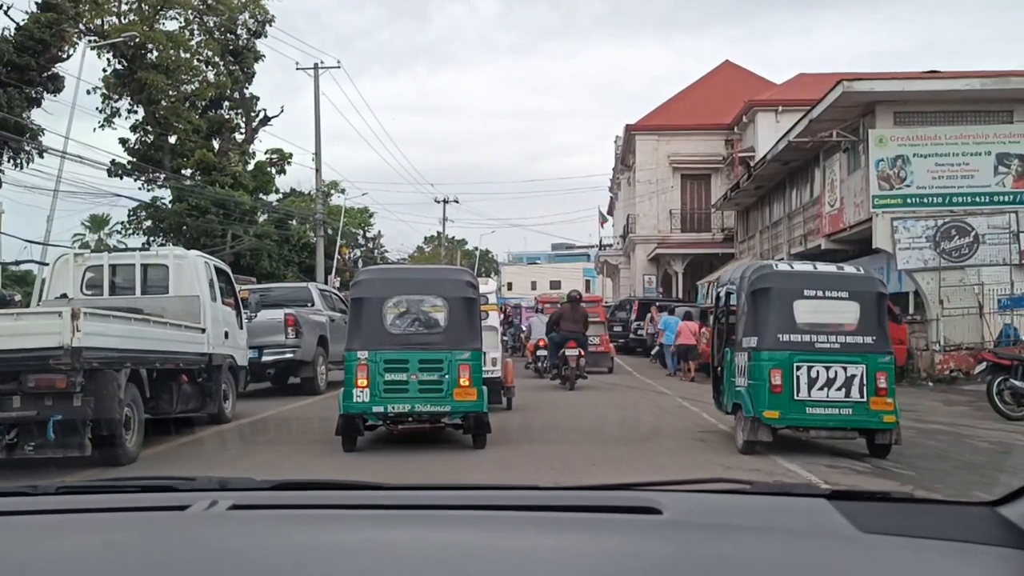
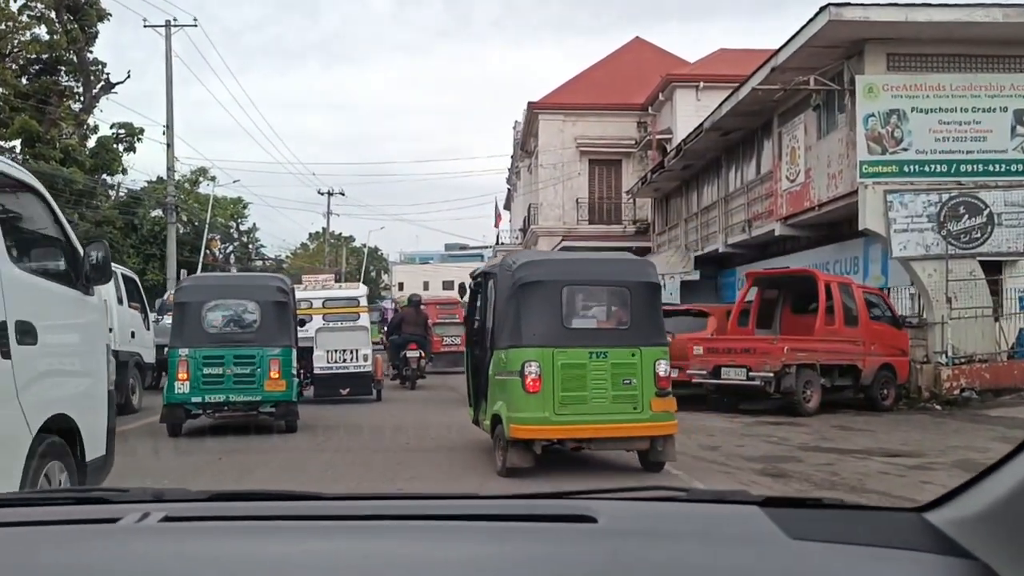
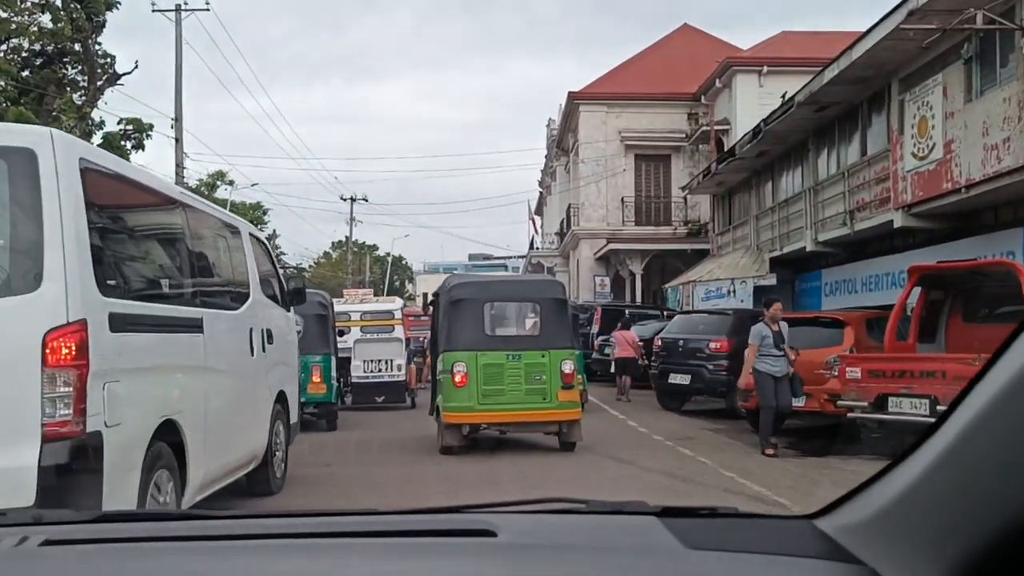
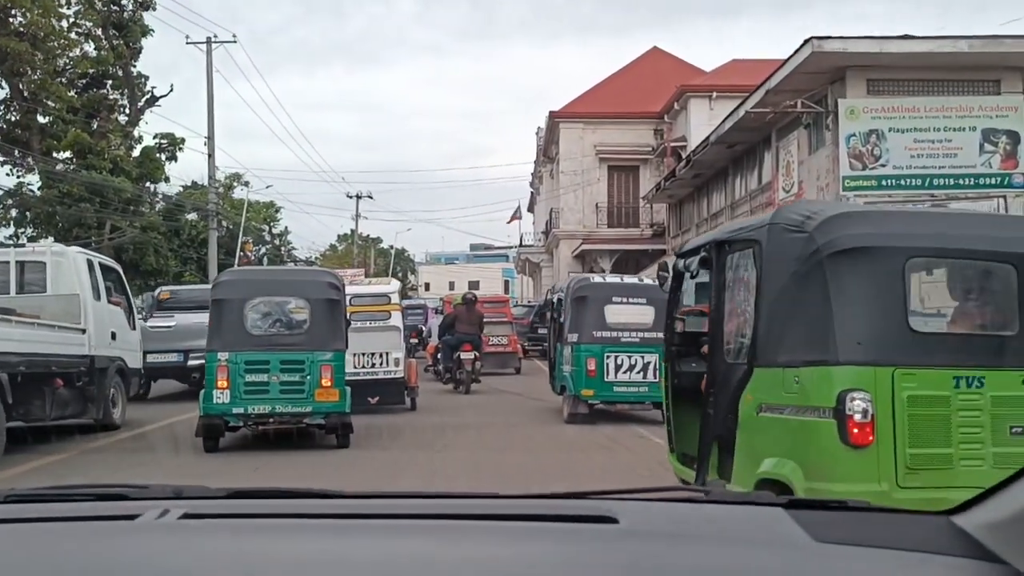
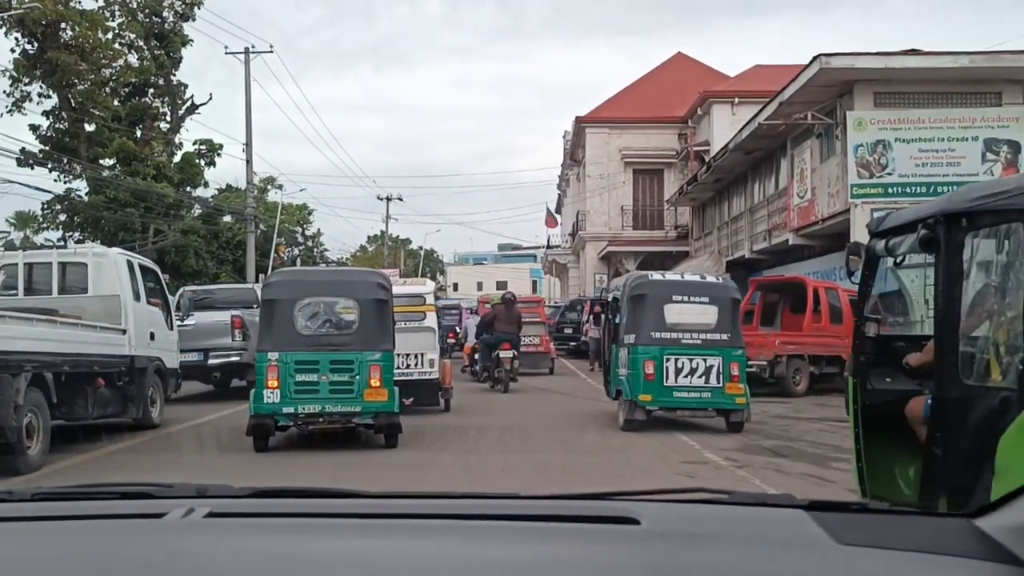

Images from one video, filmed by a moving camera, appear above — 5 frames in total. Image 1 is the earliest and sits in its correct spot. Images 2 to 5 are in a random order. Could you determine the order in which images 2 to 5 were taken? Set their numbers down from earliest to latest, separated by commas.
5, 4, 2, 3
